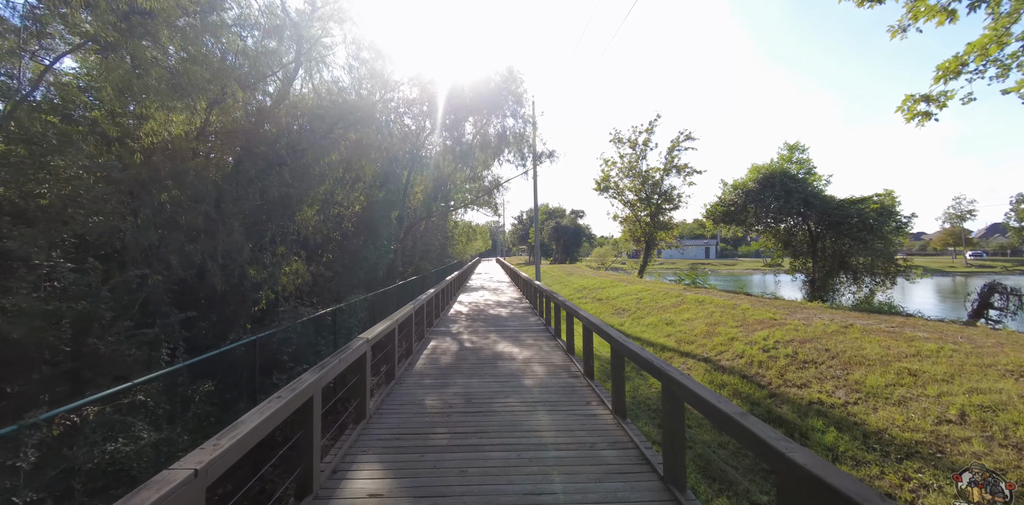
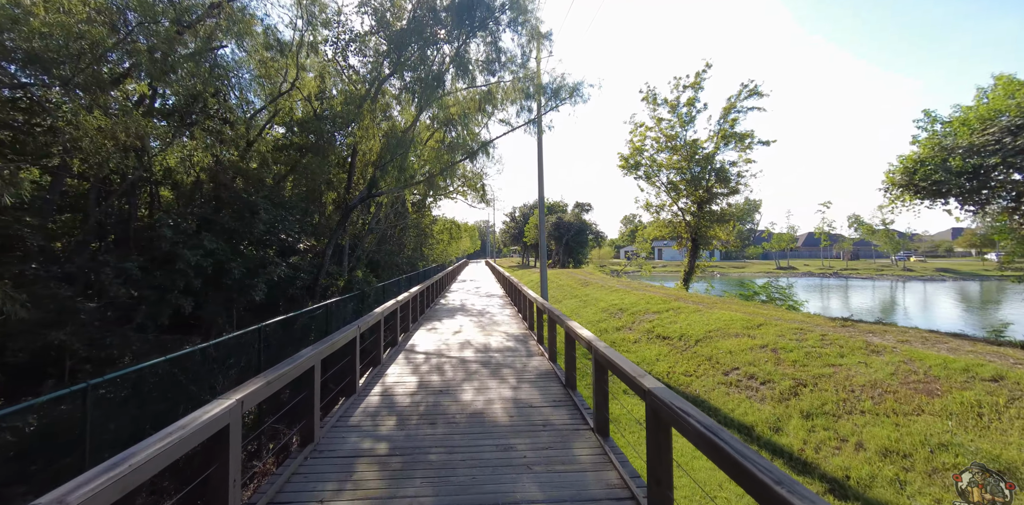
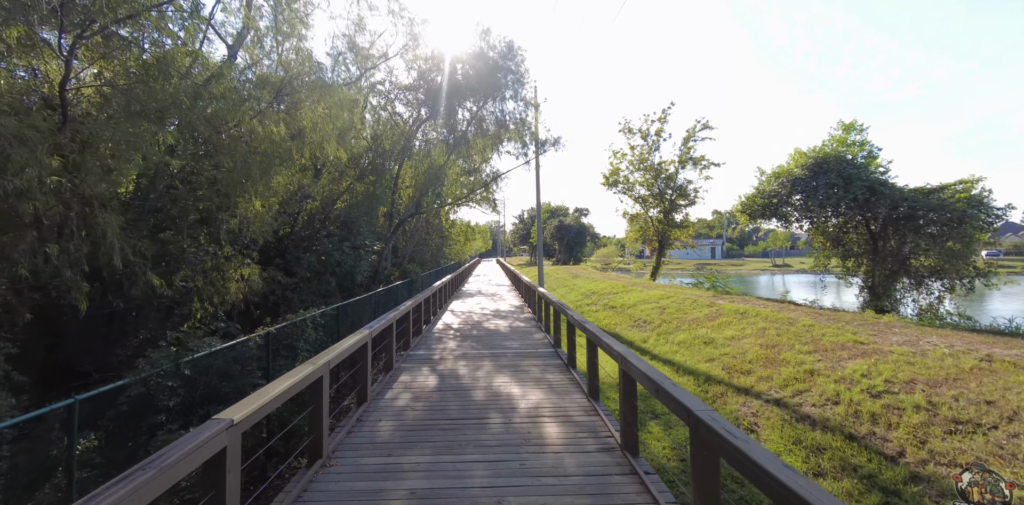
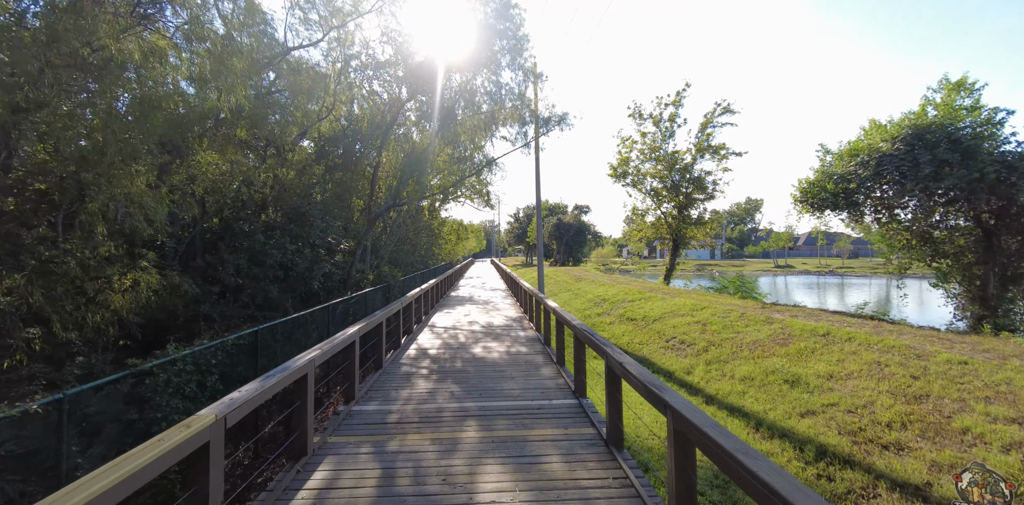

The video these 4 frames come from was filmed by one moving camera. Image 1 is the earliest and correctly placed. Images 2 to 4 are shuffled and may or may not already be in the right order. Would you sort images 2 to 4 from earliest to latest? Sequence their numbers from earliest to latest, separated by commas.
3, 4, 2
